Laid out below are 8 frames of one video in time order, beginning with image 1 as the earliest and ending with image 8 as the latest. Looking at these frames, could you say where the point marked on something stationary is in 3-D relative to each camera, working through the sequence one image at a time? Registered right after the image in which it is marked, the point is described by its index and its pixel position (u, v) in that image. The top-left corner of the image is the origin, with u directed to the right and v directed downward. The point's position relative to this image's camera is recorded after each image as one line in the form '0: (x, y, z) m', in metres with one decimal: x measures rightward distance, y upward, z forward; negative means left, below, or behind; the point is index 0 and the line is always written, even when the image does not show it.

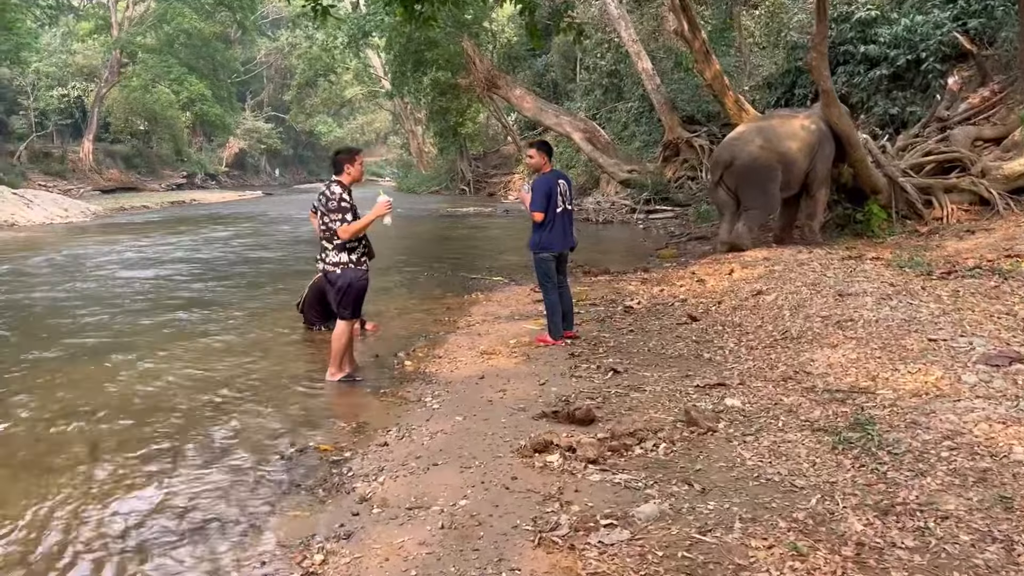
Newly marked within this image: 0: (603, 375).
0: (+0.6, -0.5, +5.3) m
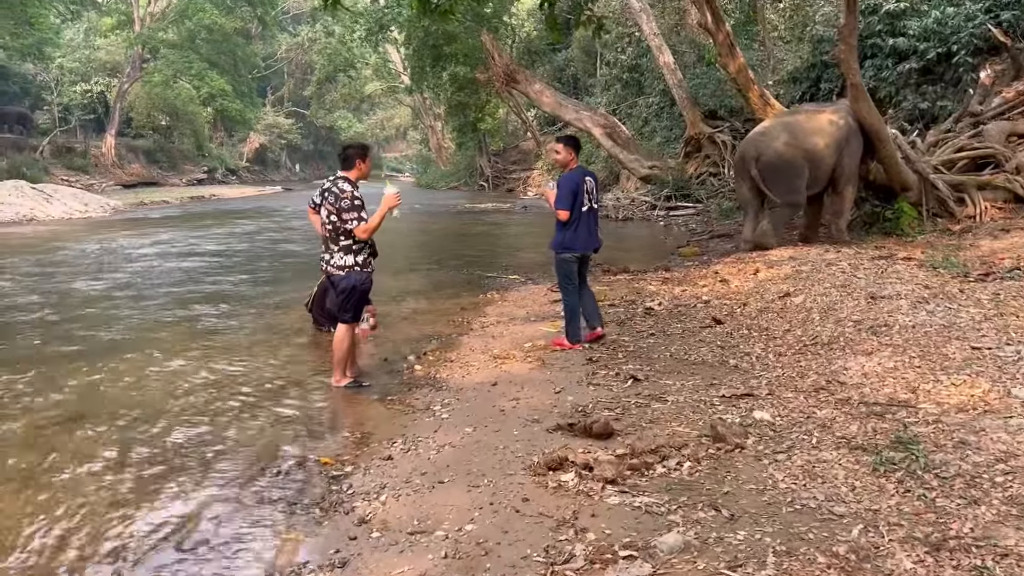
0: (+0.7, -0.6, +5.0) m
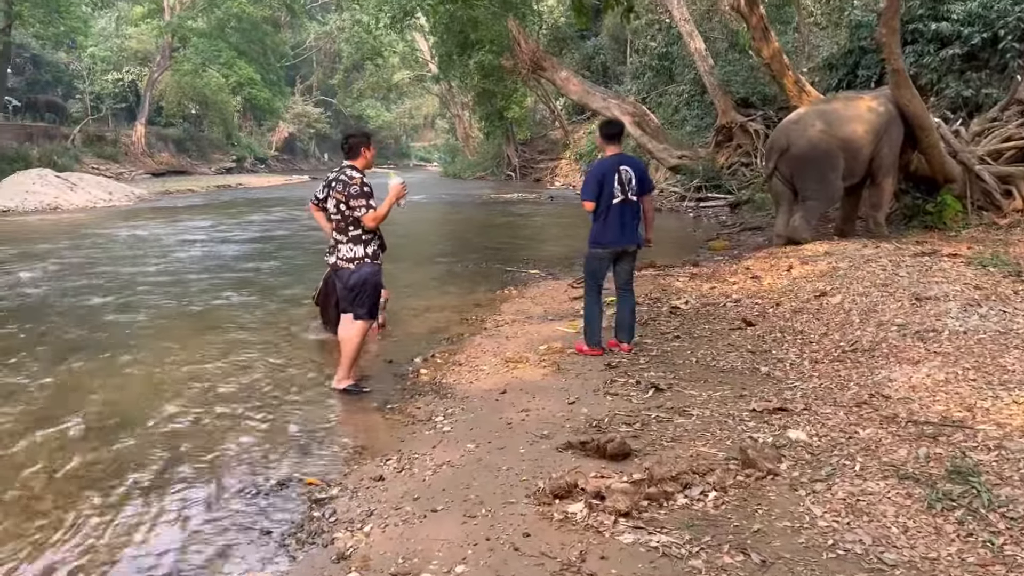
0: (+0.7, -0.6, +4.6) m
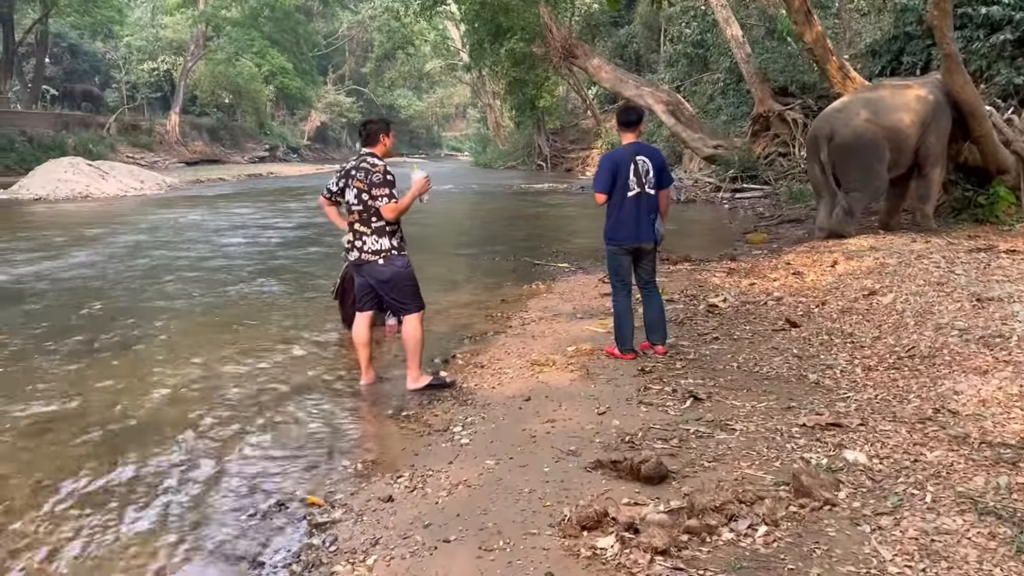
0: (+0.8, -0.6, +4.2) m
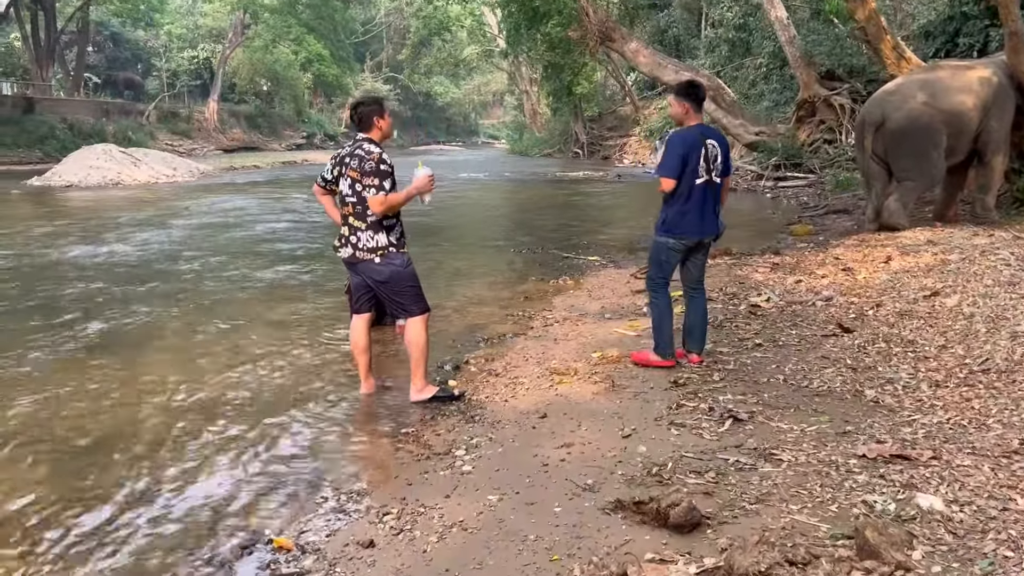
0: (+0.9, -0.6, +3.6) m
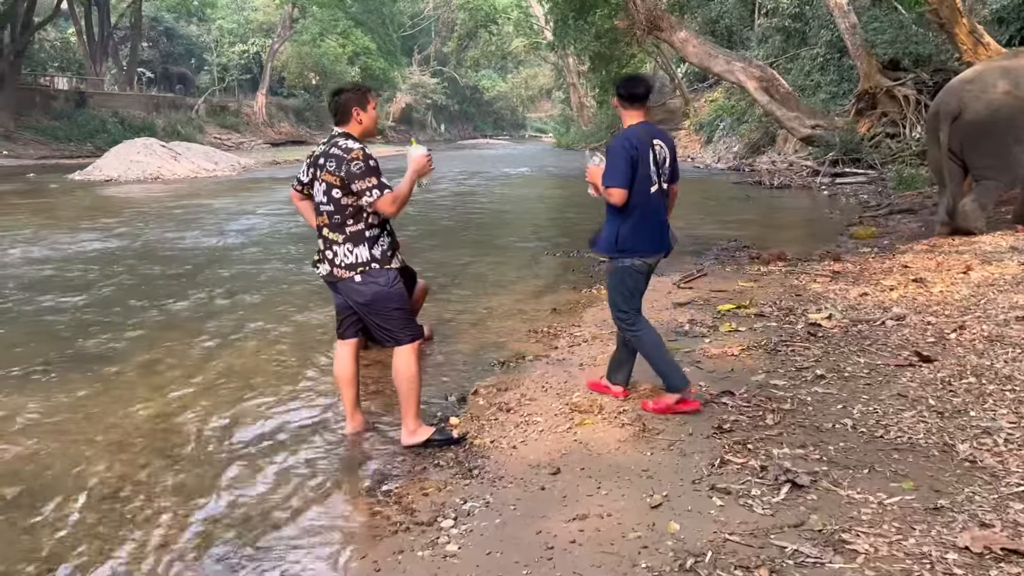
0: (+0.9, -0.7, +2.9) m
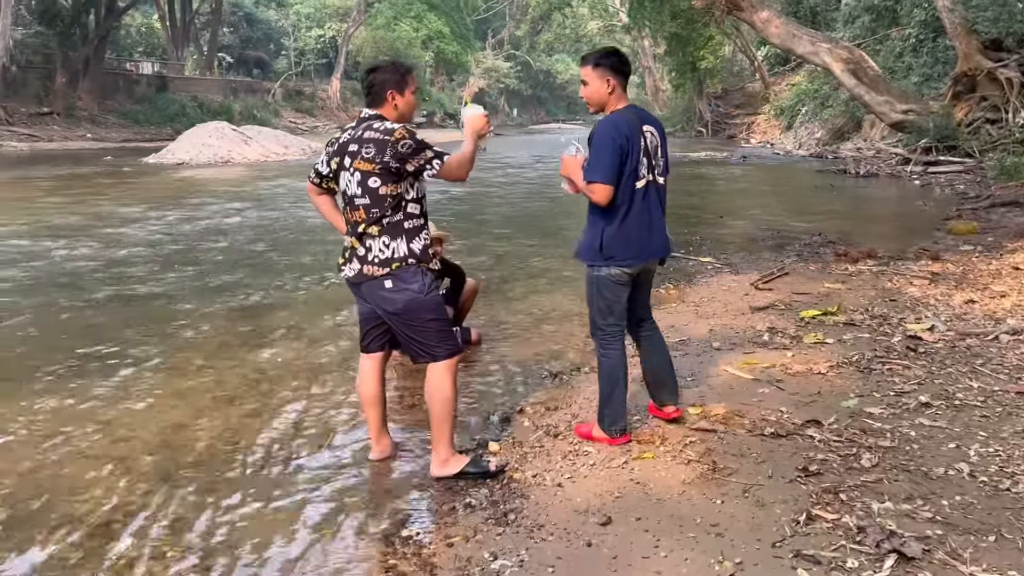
0: (+1.0, -0.8, +2.3) m
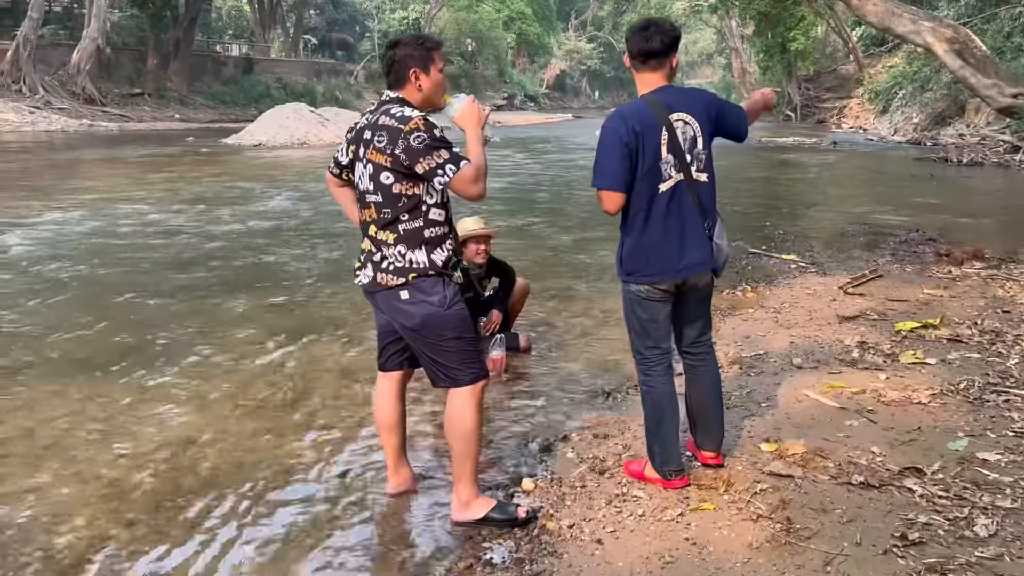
0: (+1.0, -0.9, +1.8) m
